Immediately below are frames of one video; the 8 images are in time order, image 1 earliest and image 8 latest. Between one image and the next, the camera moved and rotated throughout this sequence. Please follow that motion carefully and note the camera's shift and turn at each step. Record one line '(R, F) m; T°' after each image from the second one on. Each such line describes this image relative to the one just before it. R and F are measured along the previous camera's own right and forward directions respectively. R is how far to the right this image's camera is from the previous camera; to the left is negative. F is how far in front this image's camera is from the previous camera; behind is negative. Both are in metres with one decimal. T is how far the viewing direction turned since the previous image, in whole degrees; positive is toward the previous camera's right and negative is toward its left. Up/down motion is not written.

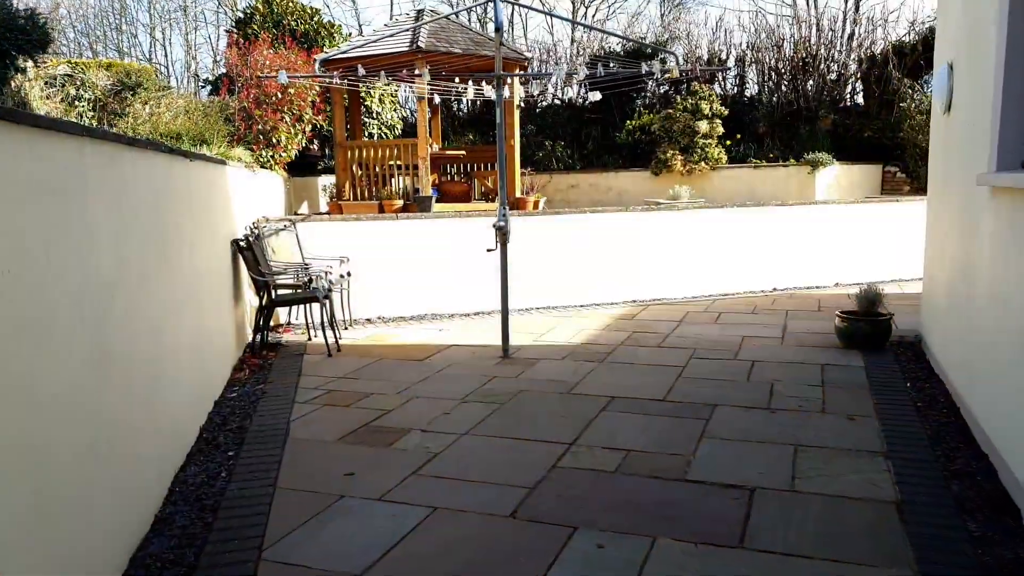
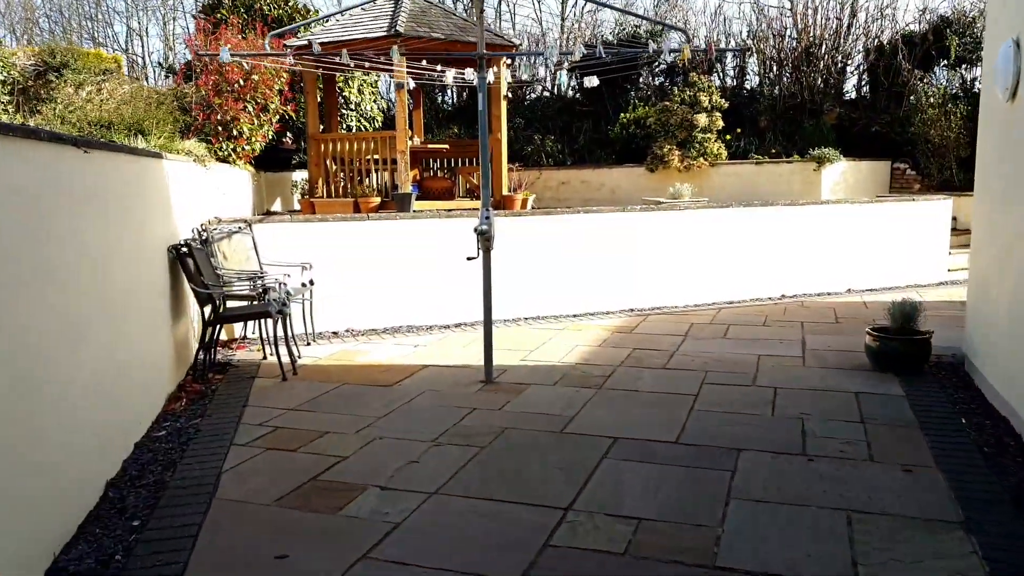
(0.0, +0.8) m; +1°
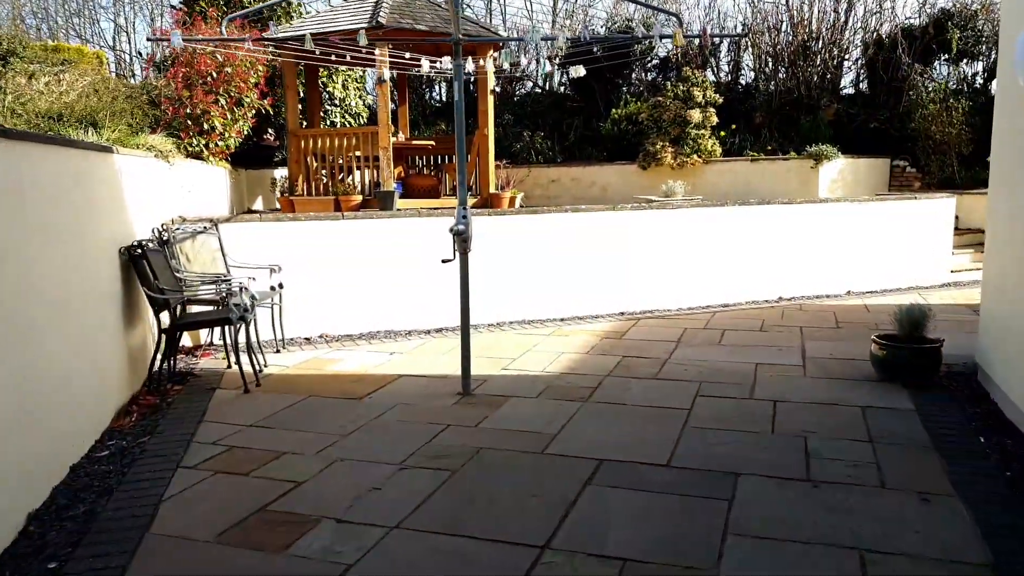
(+0.1, +0.4) m; 0°
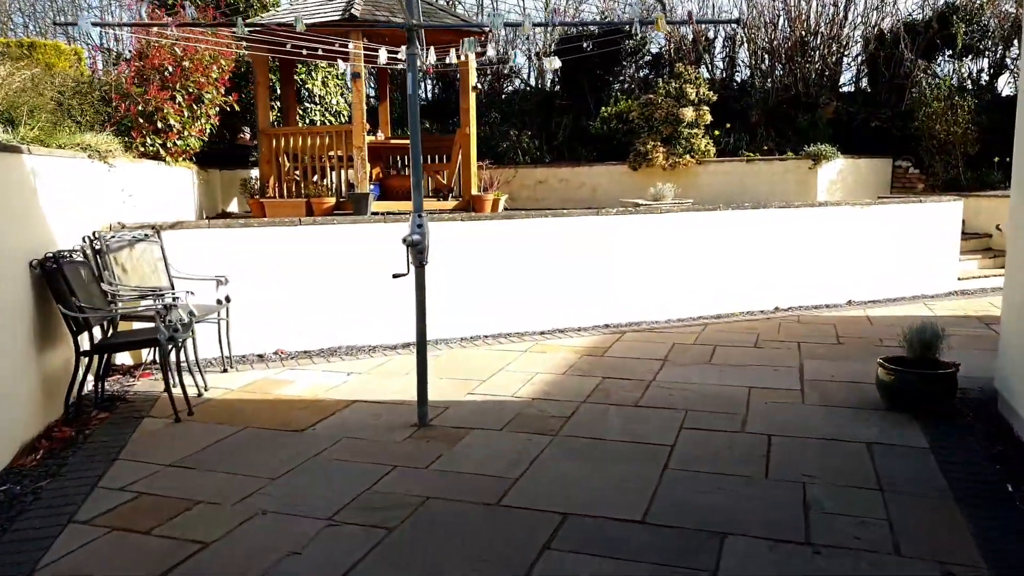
(+0.2, +0.5) m; 0°
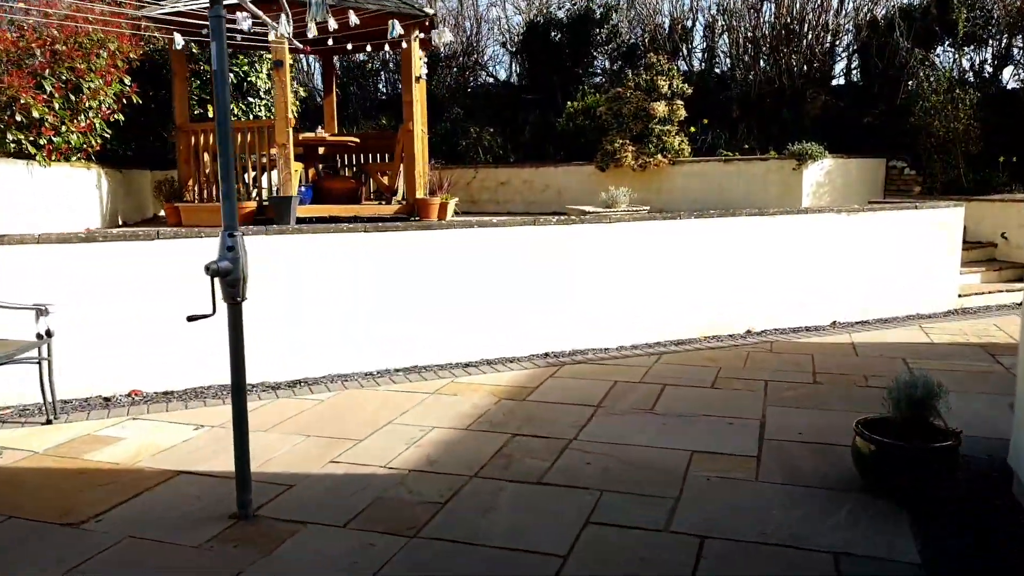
(+0.6, +1.0) m; 0°
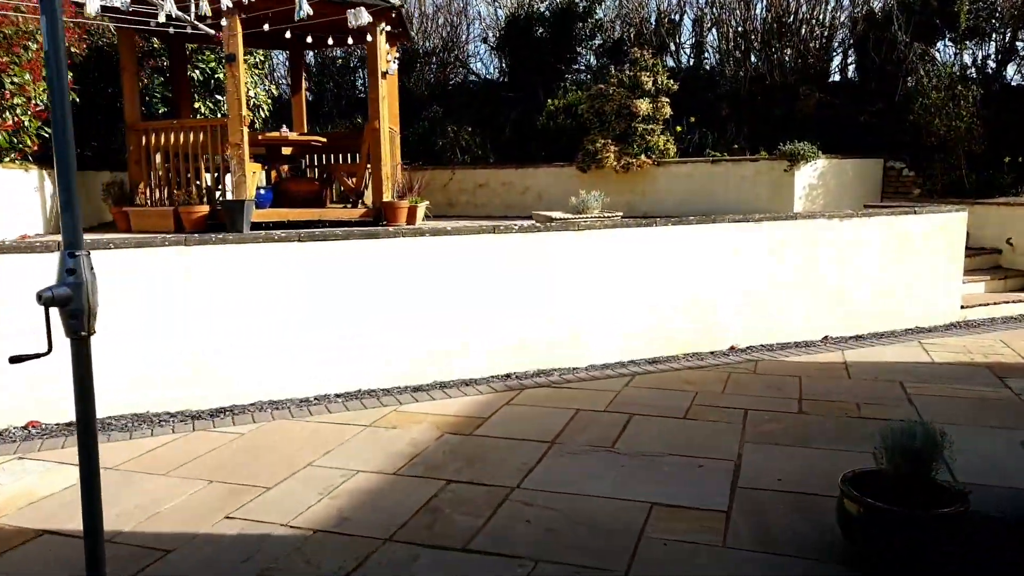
(+0.3, +0.5) m; 0°
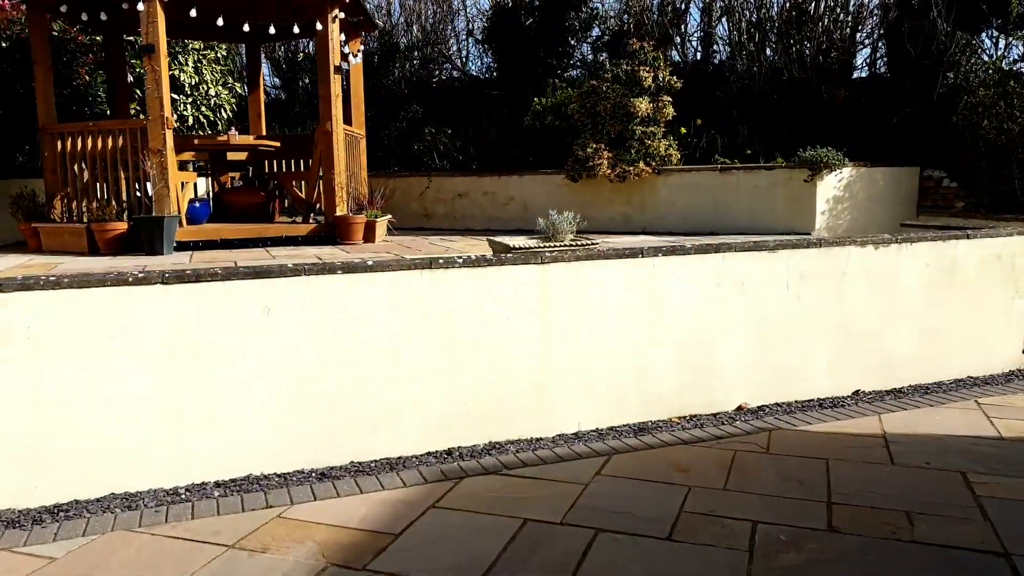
(+0.4, +1.2) m; -1°
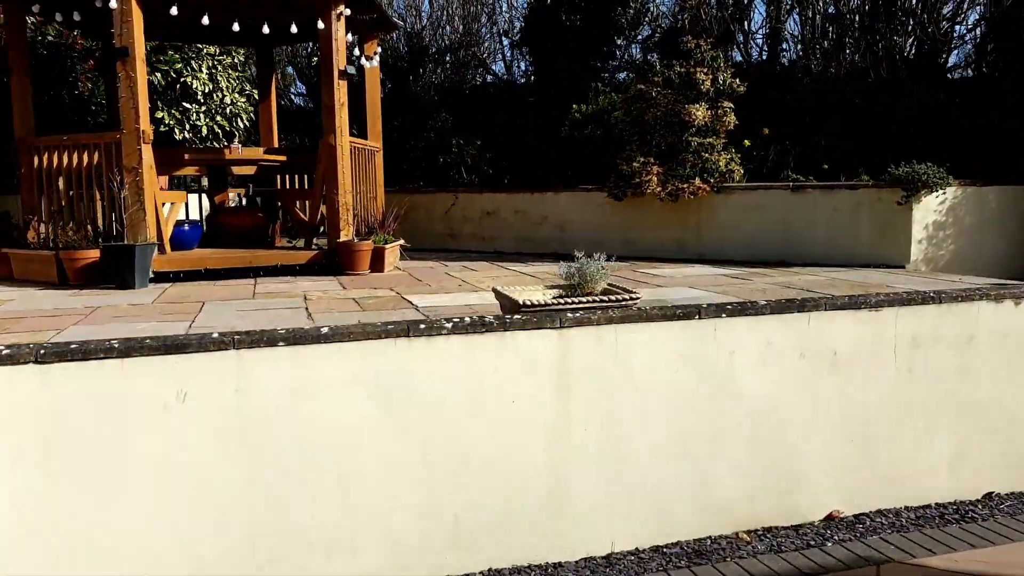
(+0.2, +1.1) m; -4°
